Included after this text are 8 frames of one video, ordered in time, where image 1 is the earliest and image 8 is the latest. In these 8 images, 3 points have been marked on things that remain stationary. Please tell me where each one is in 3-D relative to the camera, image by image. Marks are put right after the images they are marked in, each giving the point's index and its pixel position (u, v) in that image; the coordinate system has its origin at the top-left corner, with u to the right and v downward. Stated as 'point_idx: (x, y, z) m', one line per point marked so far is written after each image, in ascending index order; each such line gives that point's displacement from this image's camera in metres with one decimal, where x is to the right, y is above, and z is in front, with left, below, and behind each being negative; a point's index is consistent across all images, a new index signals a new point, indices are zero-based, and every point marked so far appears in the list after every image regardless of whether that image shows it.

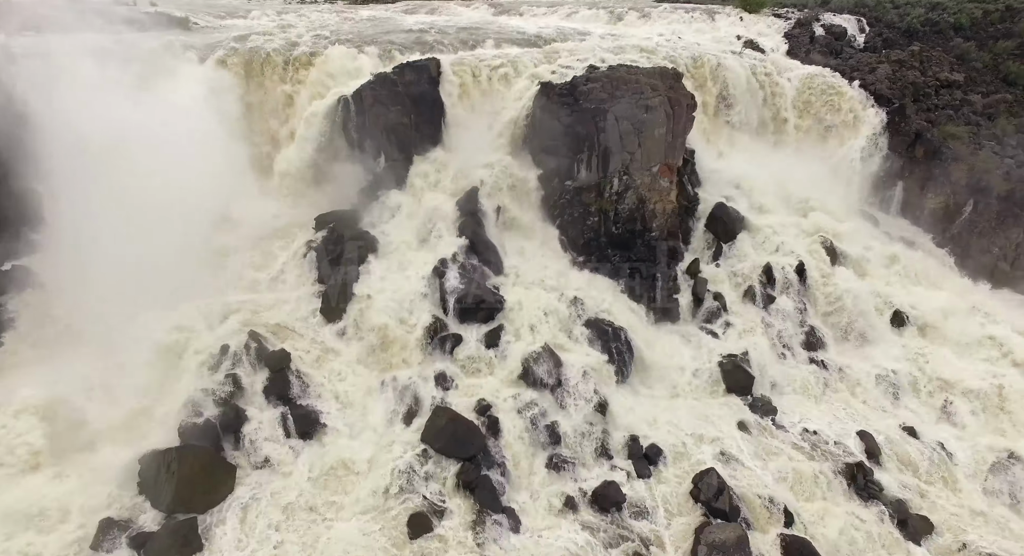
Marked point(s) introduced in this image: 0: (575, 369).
0: (+1.2, -1.9, +15.1) m
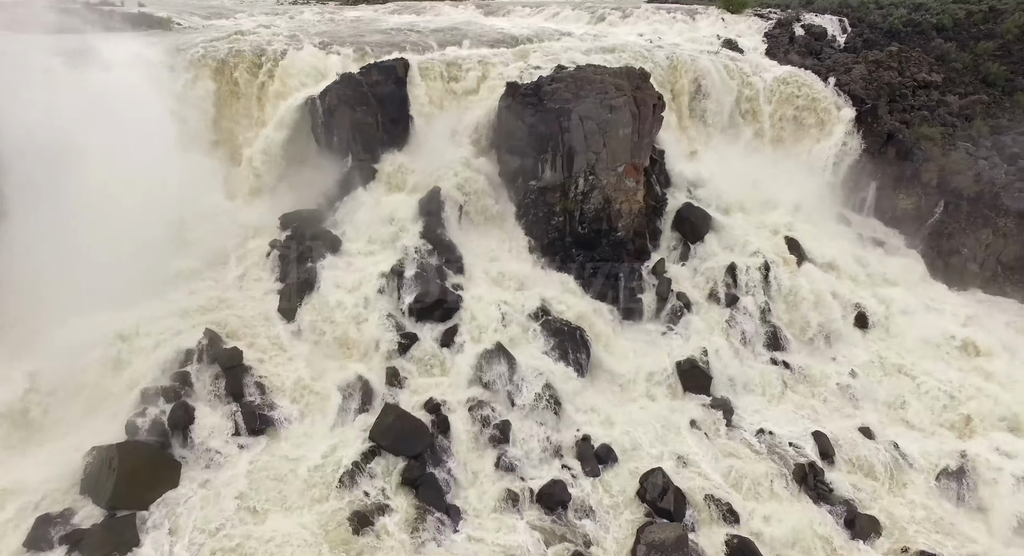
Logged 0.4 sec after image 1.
0: (+0.2, -1.9, +15.1) m
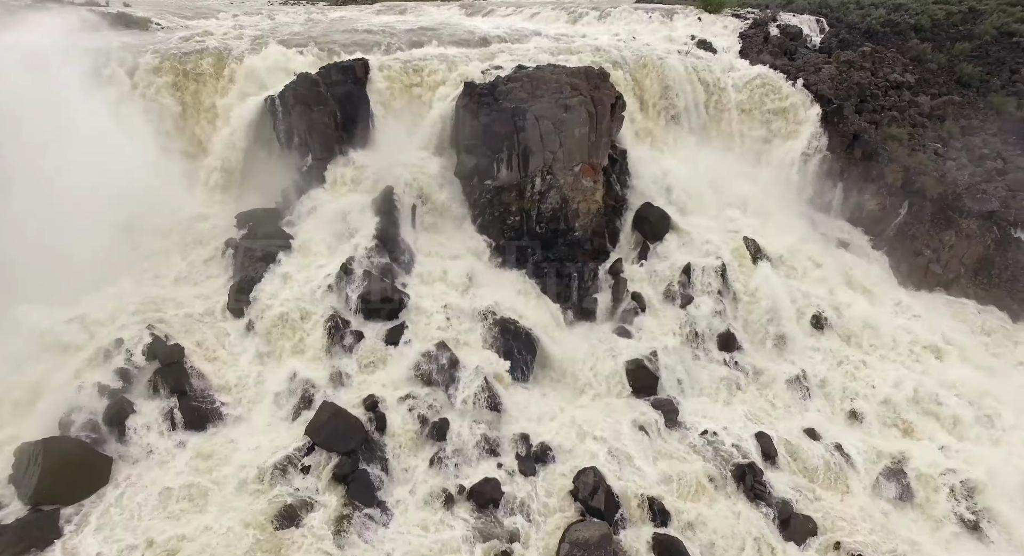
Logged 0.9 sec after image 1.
0: (-1.0, -1.9, +15.2) m
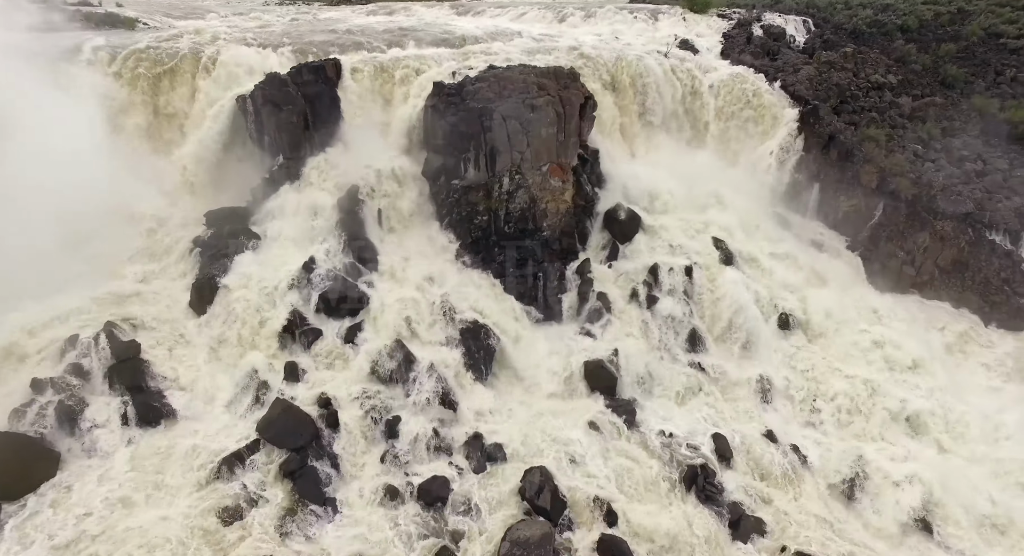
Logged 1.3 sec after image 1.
0: (-1.9, -1.9, +15.3) m
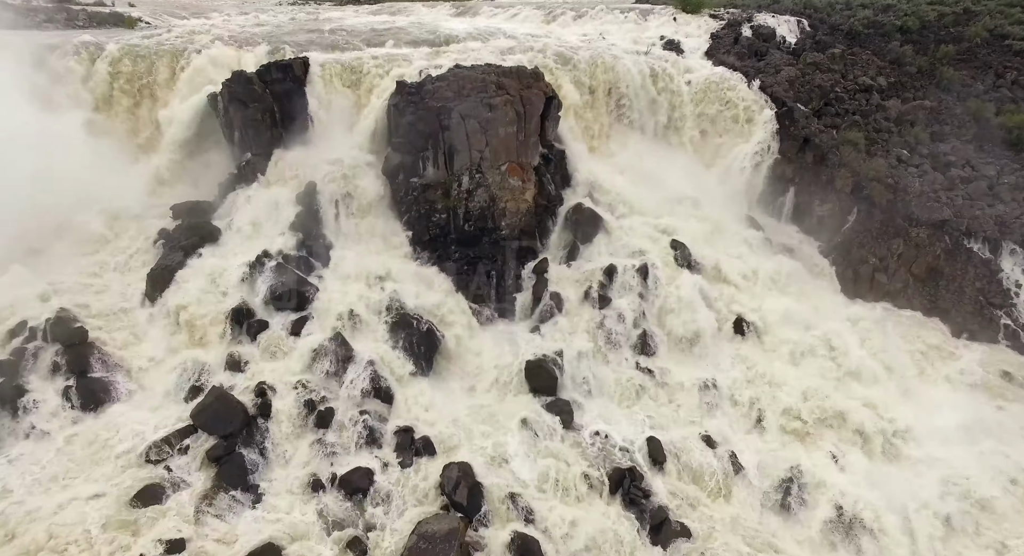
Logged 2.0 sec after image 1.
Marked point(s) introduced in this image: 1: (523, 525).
0: (-3.3, -1.8, +15.5) m
1: (+0.2, -4.6, +13.4) m
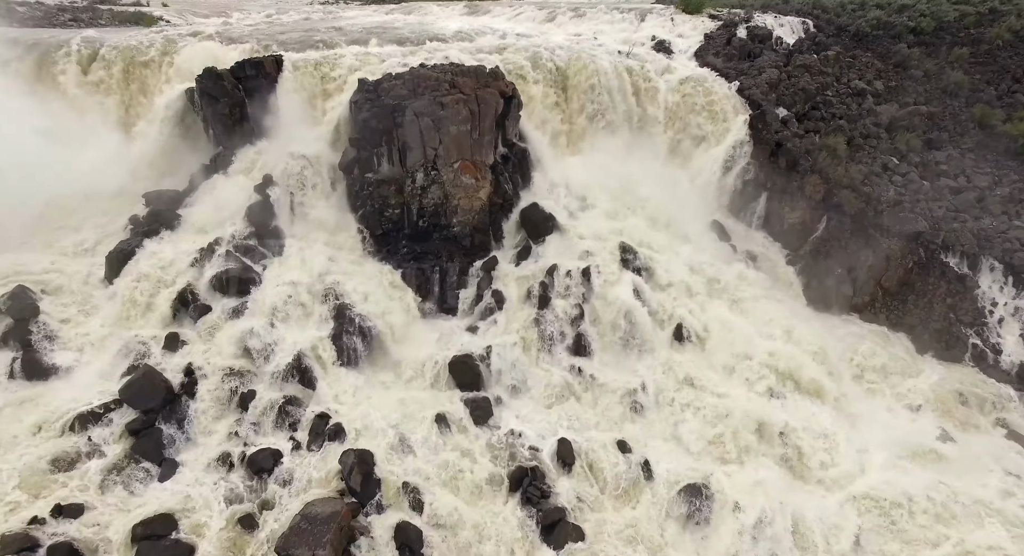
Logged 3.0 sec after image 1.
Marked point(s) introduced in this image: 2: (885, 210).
0: (-5.0, -1.5, +16.2) m
1: (-1.9, -4.5, +13.7) m
2: (+10.2, +1.9, +19.7) m
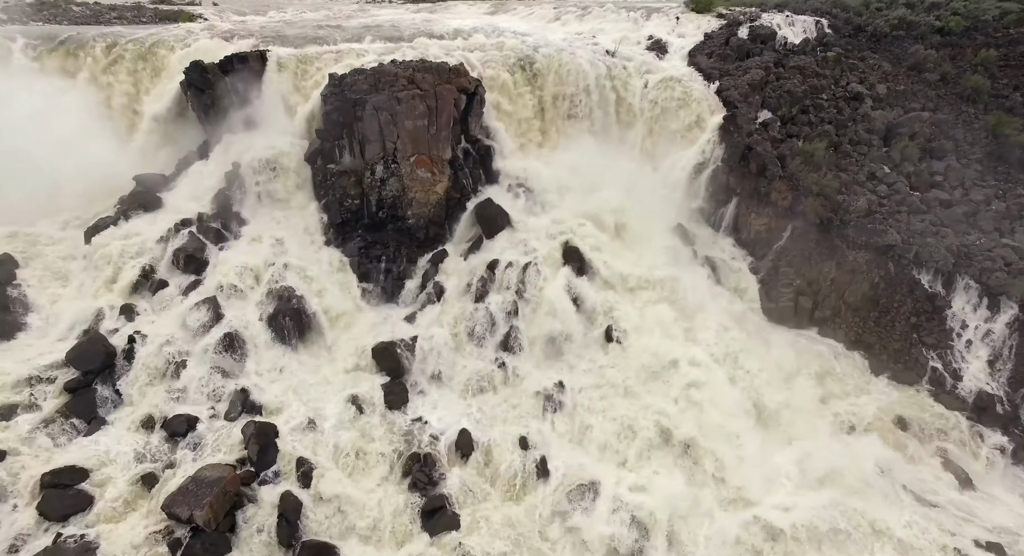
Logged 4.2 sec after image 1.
0: (-6.9, -1.1, +17.3) m
1: (-4.3, -4.2, +14.4) m
2: (+8.9, +1.5, +18.7) m
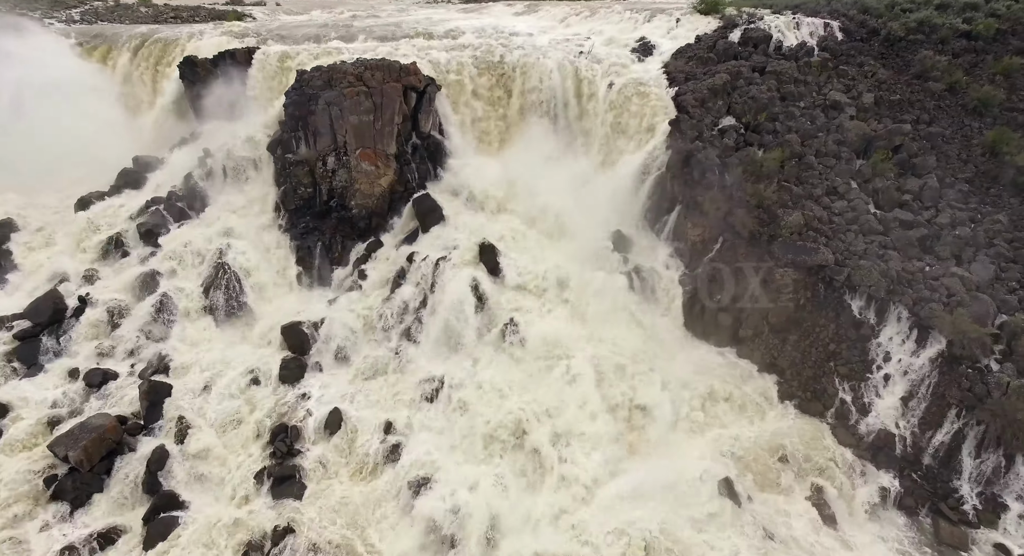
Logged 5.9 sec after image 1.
0: (-9.3, -0.4, +19.1) m
1: (-7.5, -3.7, +15.8) m
2: (+6.6, +1.0, +17.5) m
